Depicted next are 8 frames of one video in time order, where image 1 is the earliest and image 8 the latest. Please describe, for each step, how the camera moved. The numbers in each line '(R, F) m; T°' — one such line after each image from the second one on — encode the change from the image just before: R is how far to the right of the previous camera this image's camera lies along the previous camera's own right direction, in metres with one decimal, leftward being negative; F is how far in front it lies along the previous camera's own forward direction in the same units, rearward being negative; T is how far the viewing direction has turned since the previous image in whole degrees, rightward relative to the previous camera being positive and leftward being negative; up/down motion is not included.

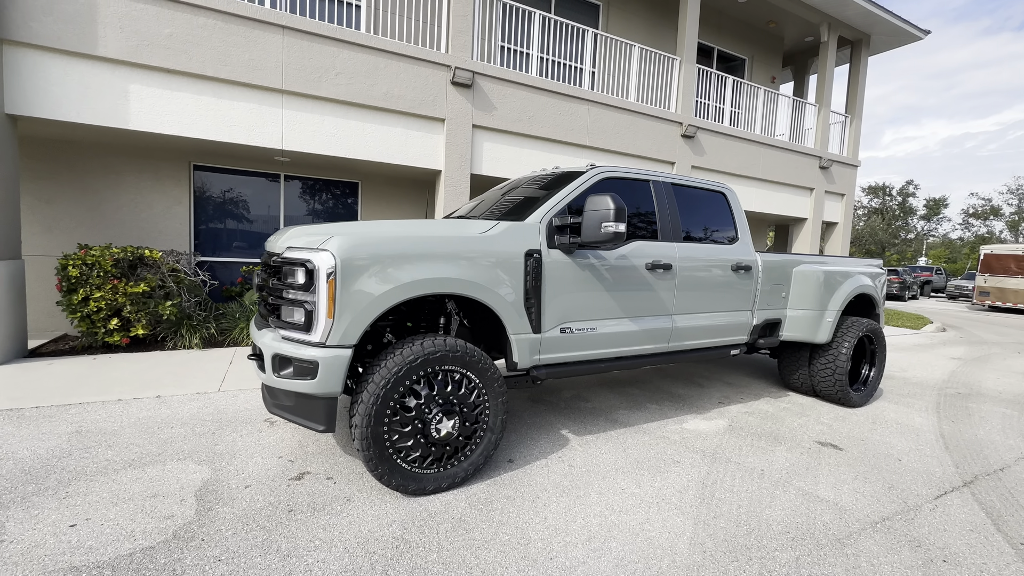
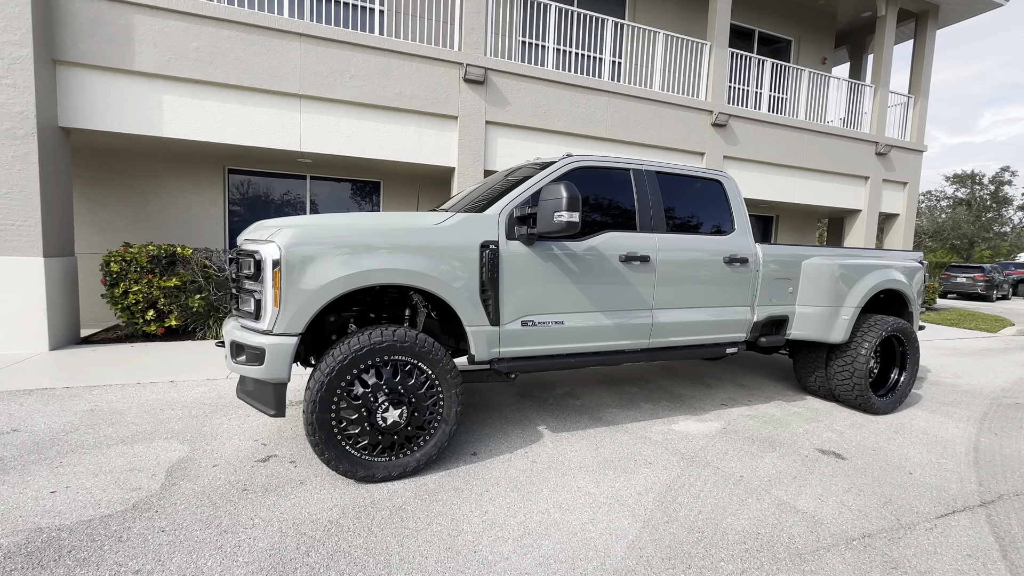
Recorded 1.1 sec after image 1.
(+0.6, +0.1) m; -7°
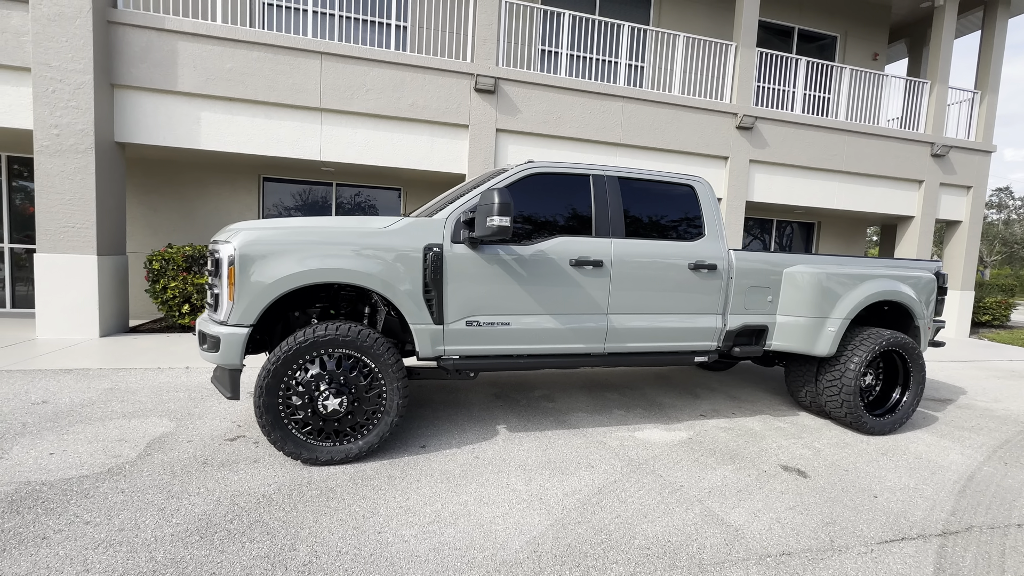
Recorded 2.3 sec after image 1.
(+0.8, -0.1) m; -7°
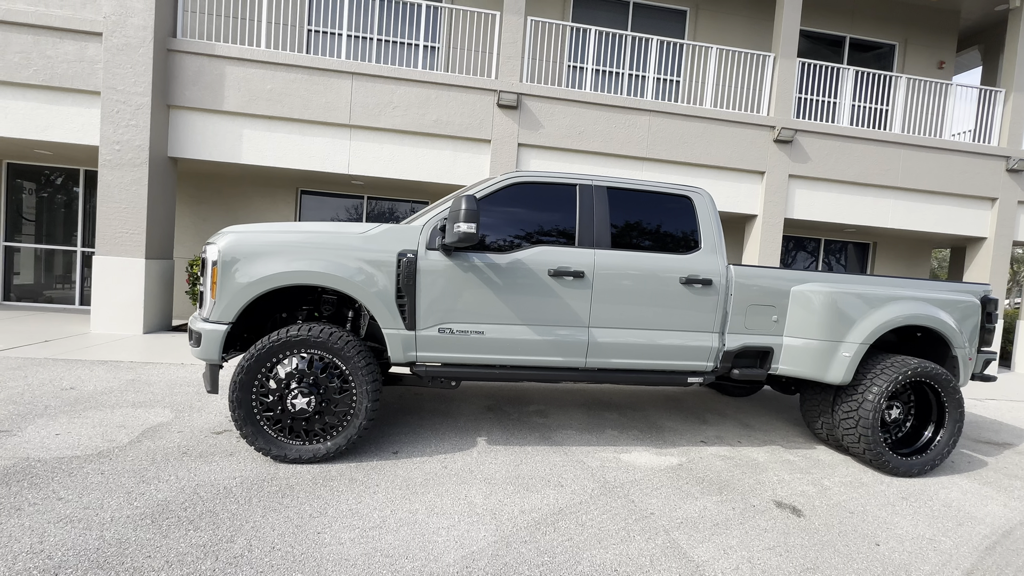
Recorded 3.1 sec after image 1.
(+0.5, +0.1) m; -6°
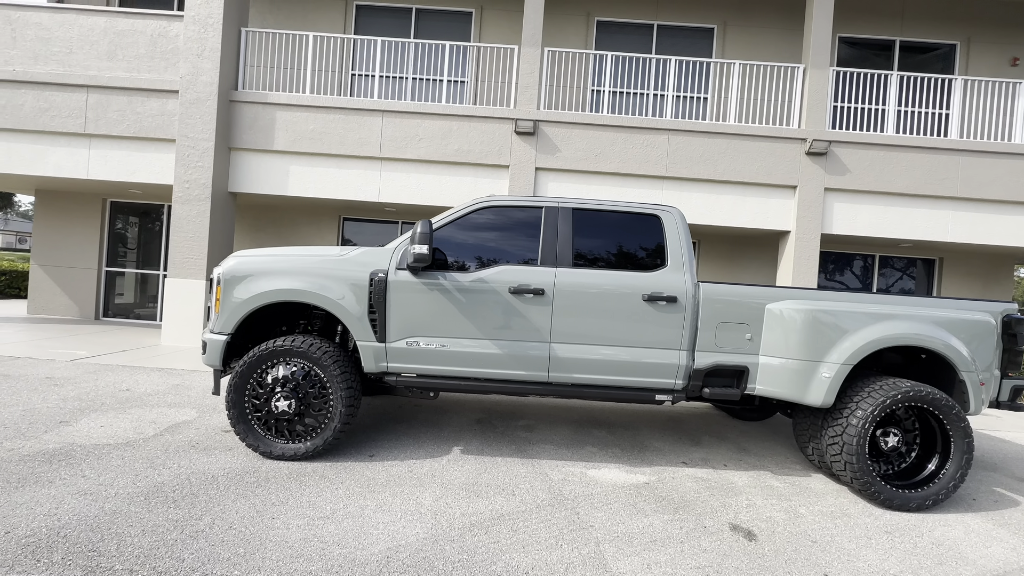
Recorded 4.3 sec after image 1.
(+0.8, -0.2) m; -8°
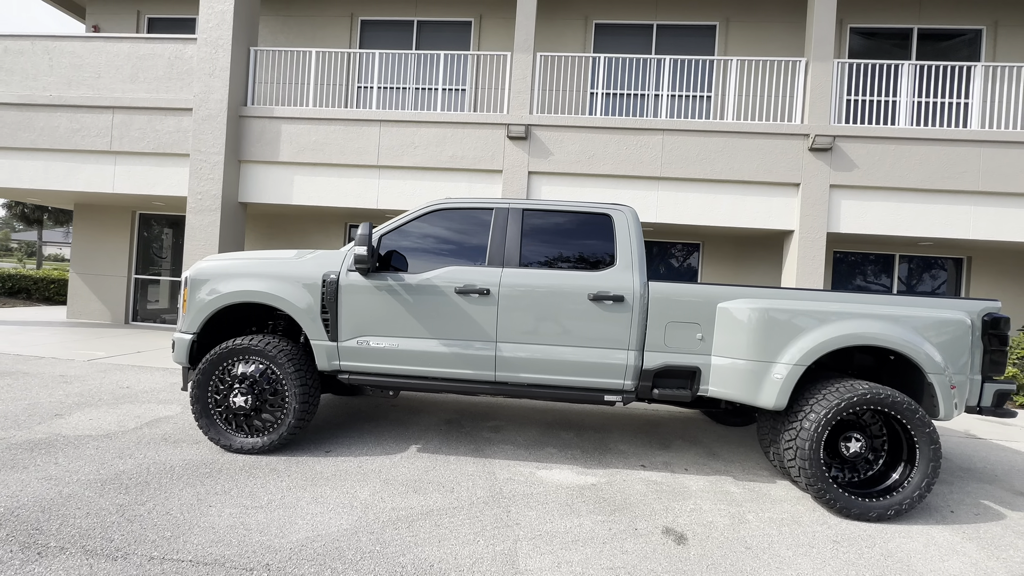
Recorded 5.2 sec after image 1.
(+0.7, 0.0) m; -4°
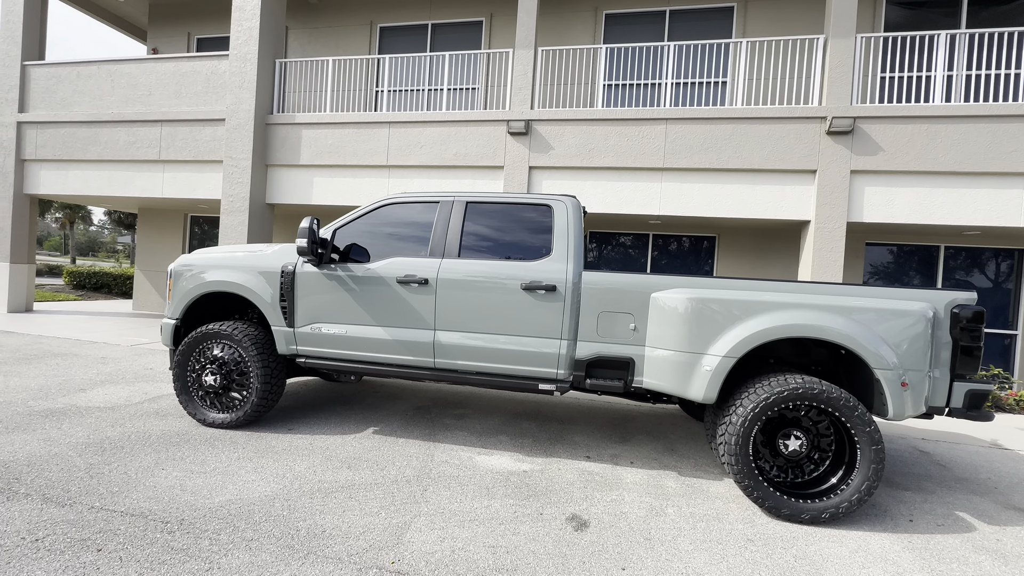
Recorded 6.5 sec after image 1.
(+1.0, 0.0) m; -7°
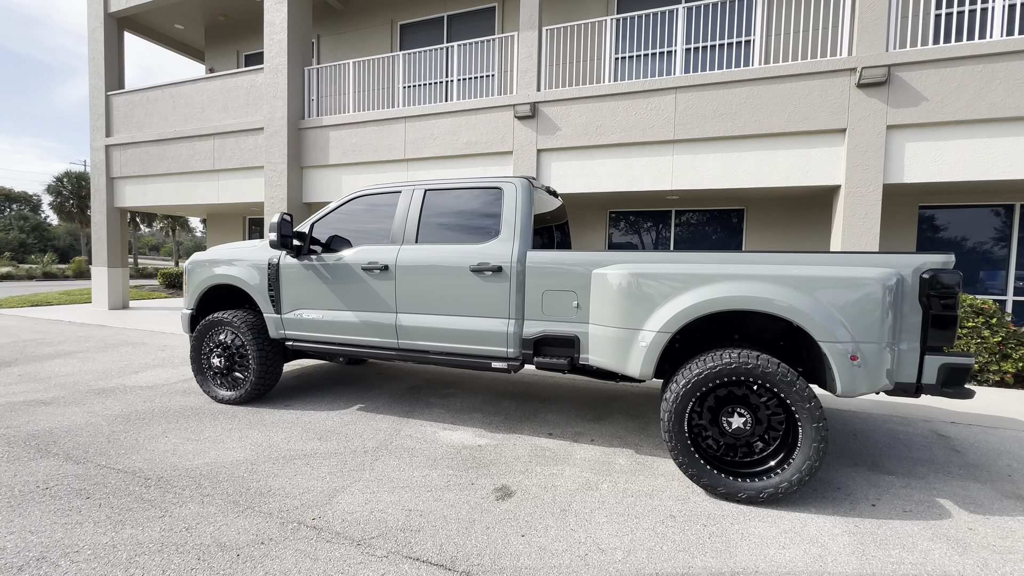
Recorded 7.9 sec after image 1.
(+1.0, 0.0) m; -9°
